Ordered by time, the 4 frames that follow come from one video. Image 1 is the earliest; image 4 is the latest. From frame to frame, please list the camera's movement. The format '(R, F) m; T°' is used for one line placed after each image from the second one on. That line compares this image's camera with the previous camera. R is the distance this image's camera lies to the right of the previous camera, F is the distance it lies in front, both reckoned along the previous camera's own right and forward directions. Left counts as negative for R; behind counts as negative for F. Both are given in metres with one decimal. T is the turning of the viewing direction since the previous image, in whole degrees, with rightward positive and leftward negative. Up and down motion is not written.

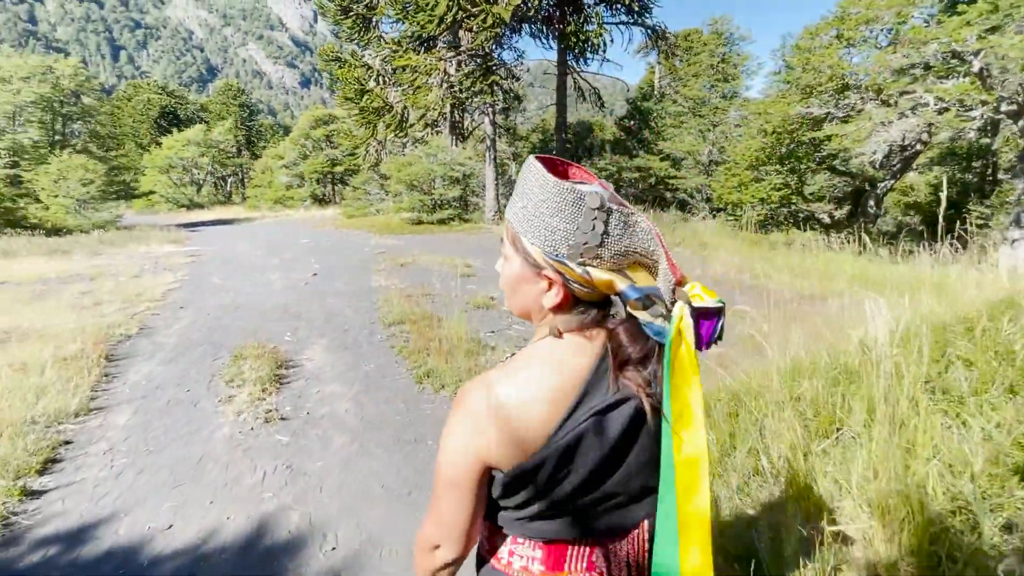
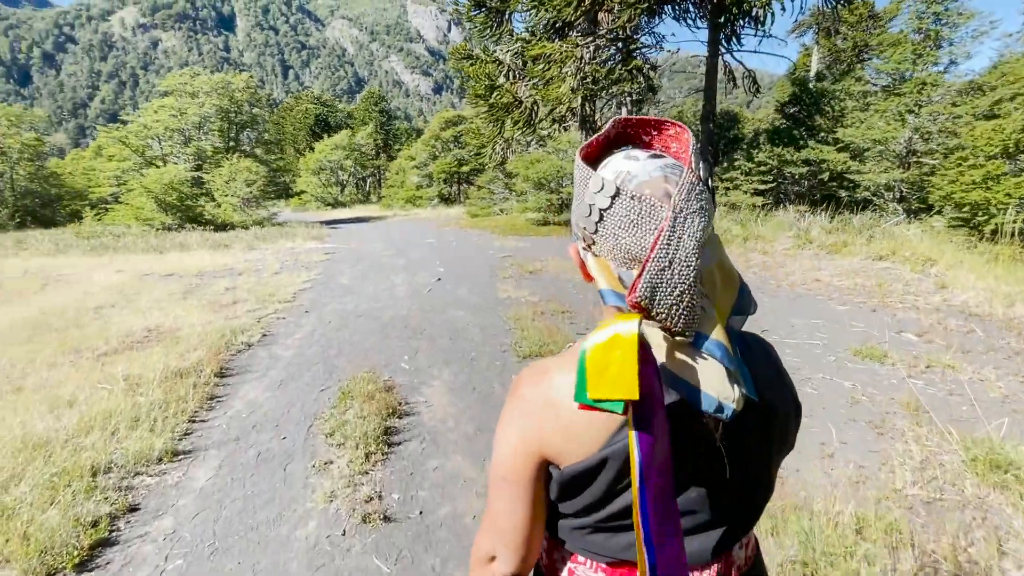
(-0.7, +1.6) m; -14°
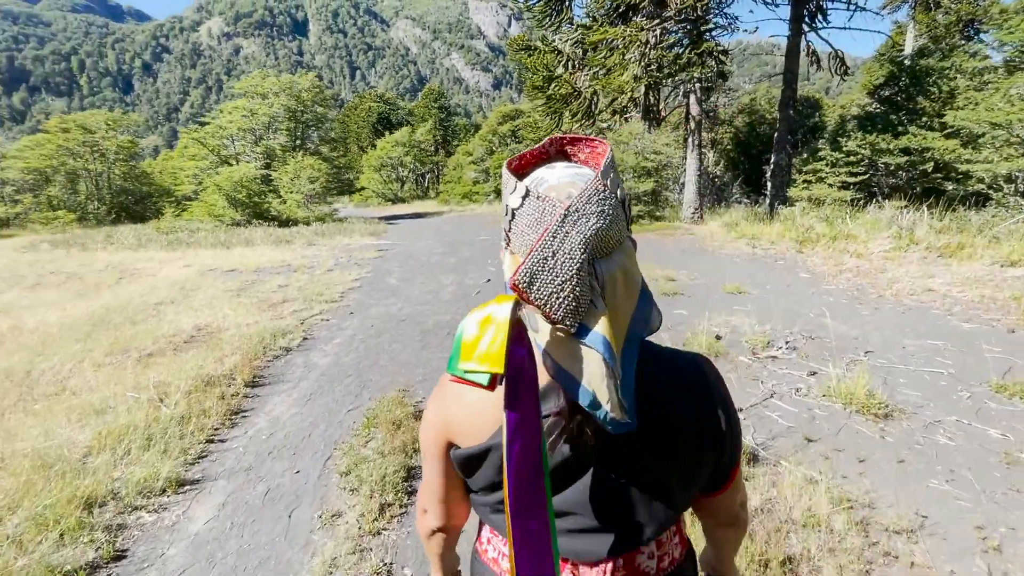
(0.0, +0.7) m; -7°
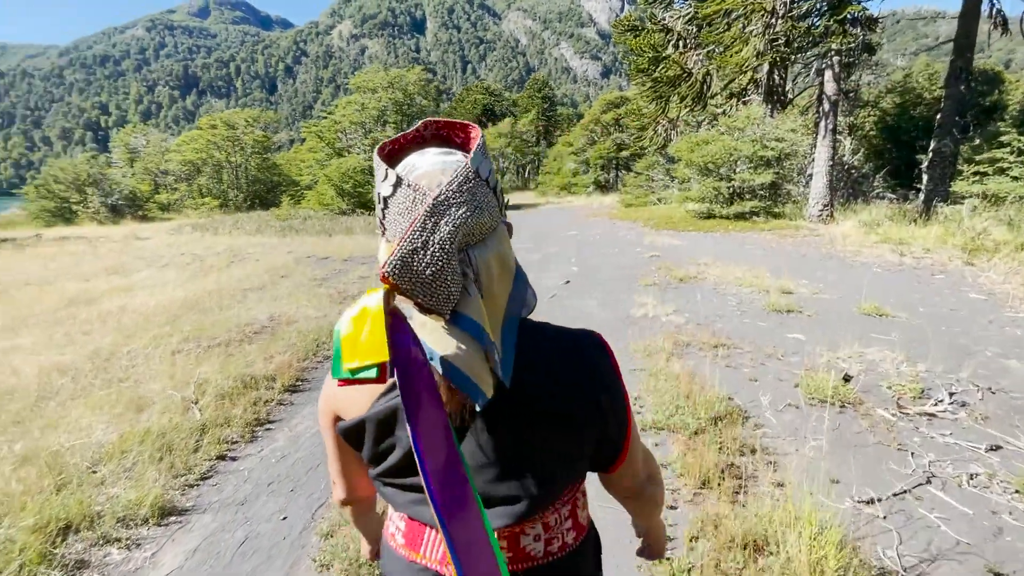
(+0.3, +0.9) m; -12°
